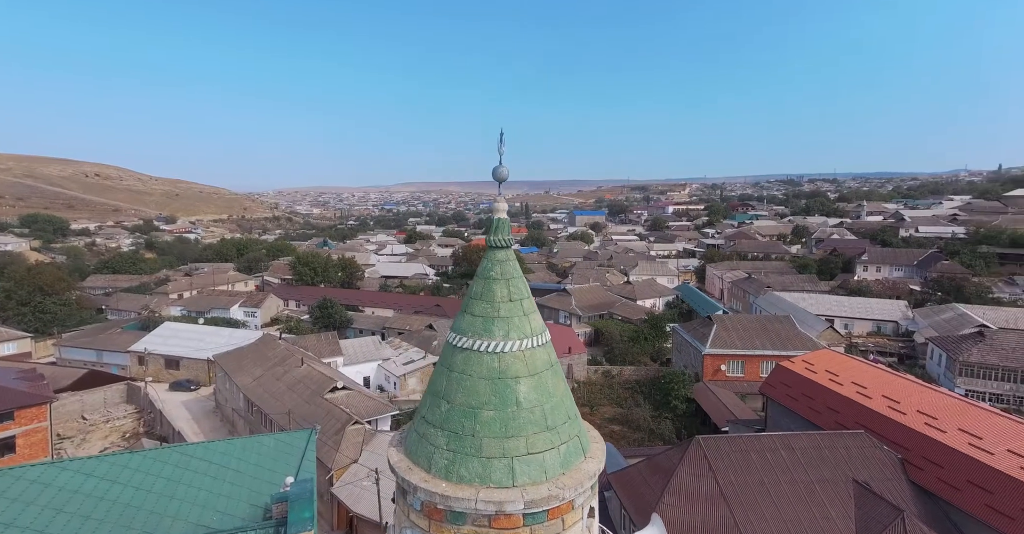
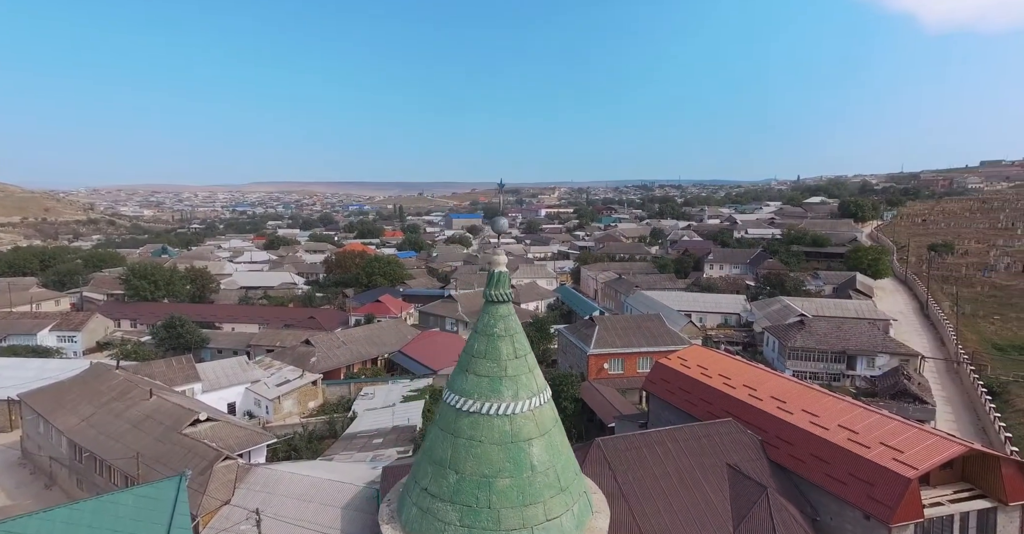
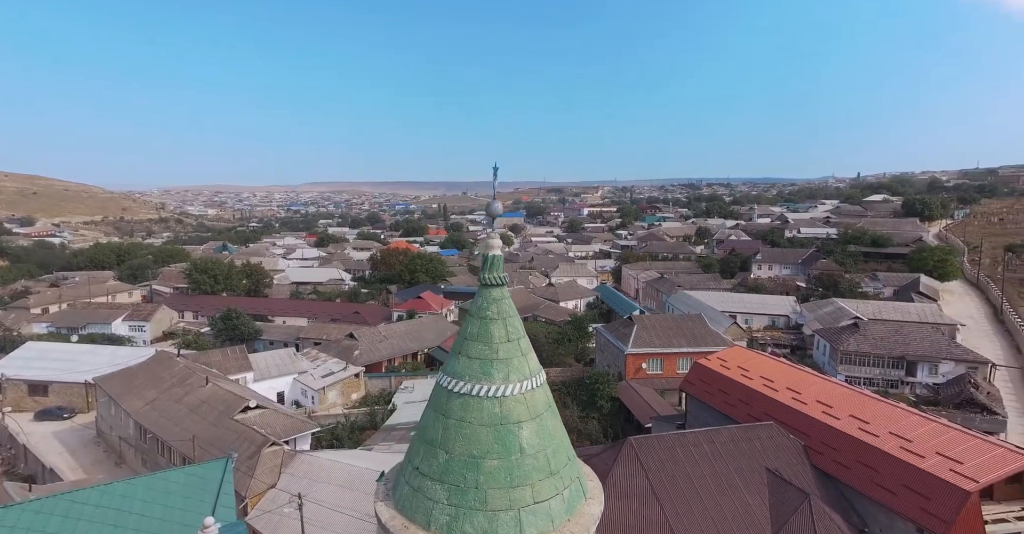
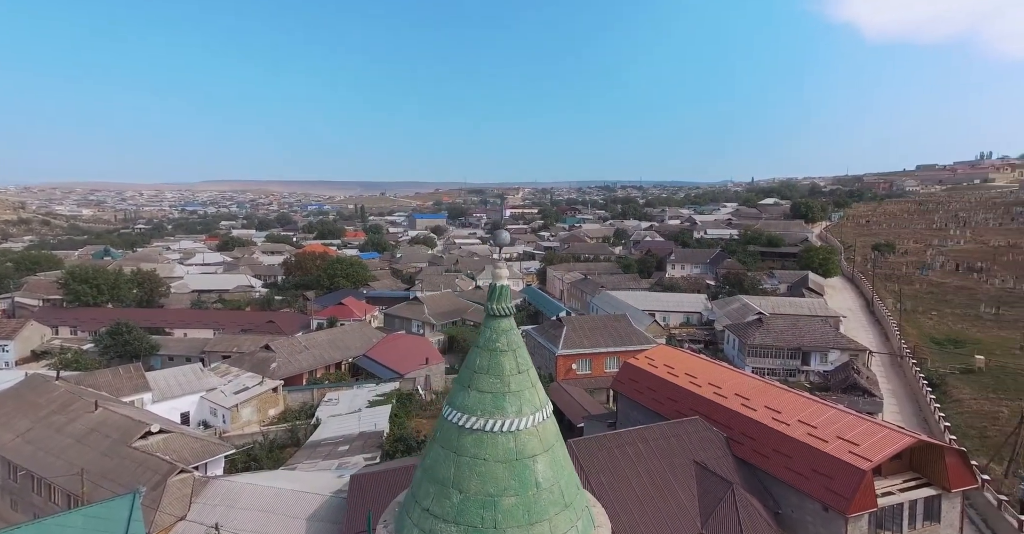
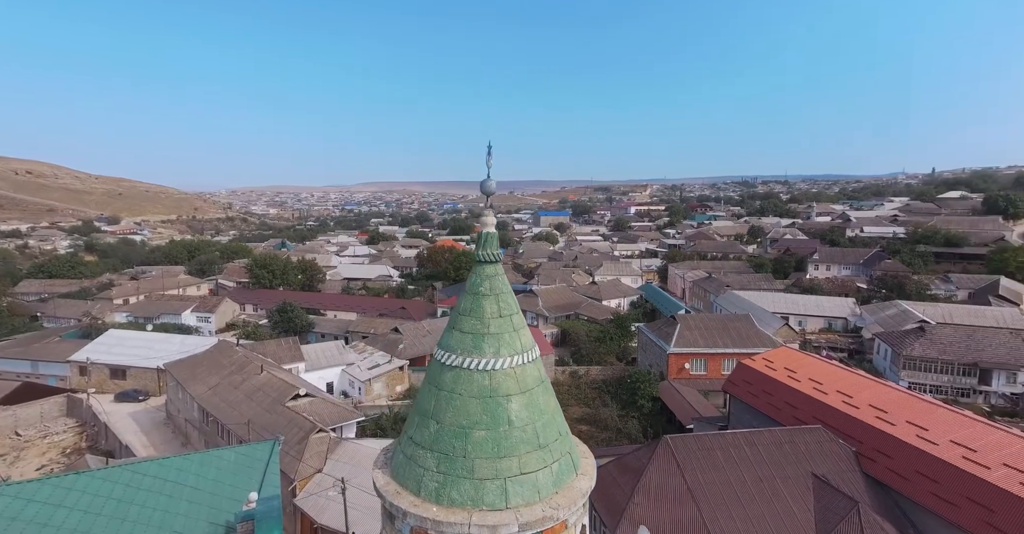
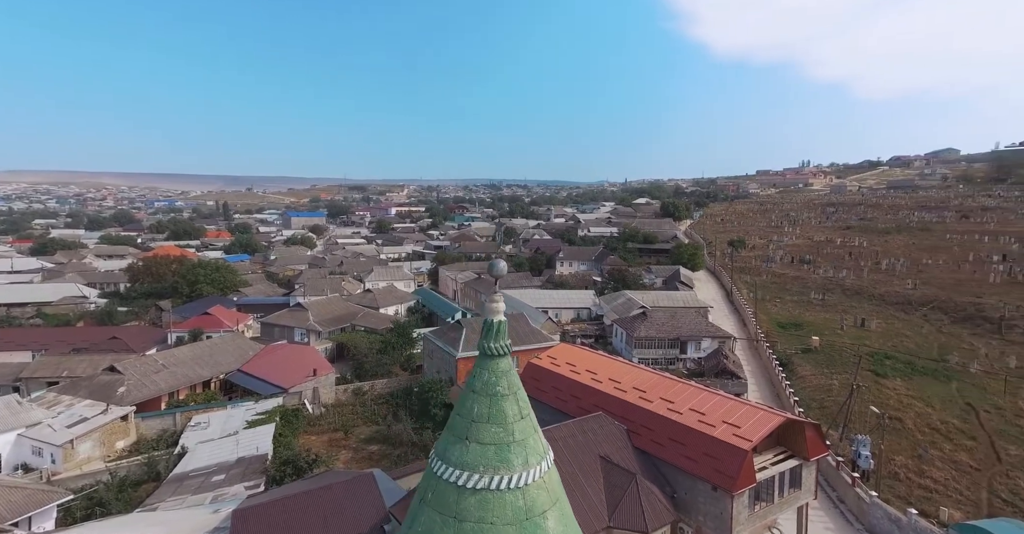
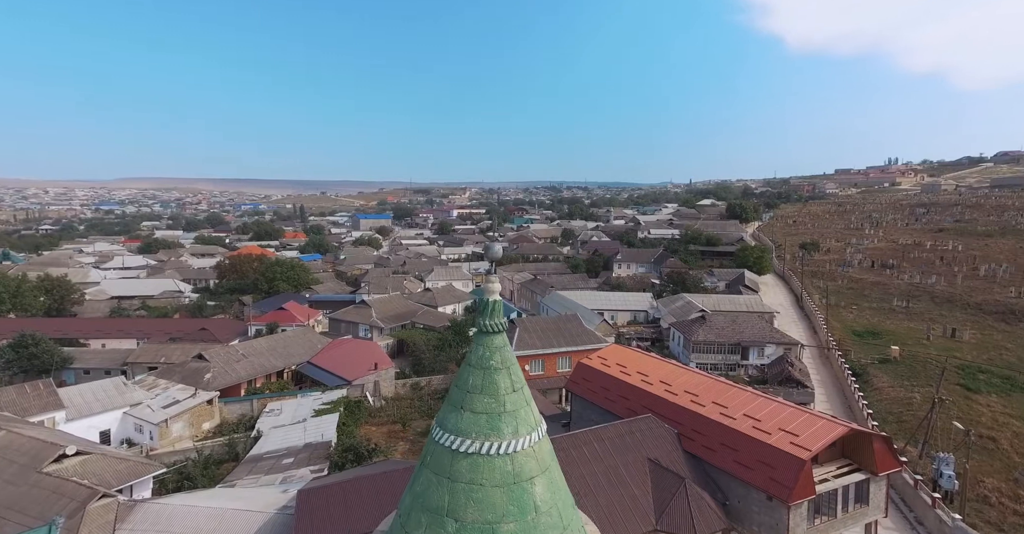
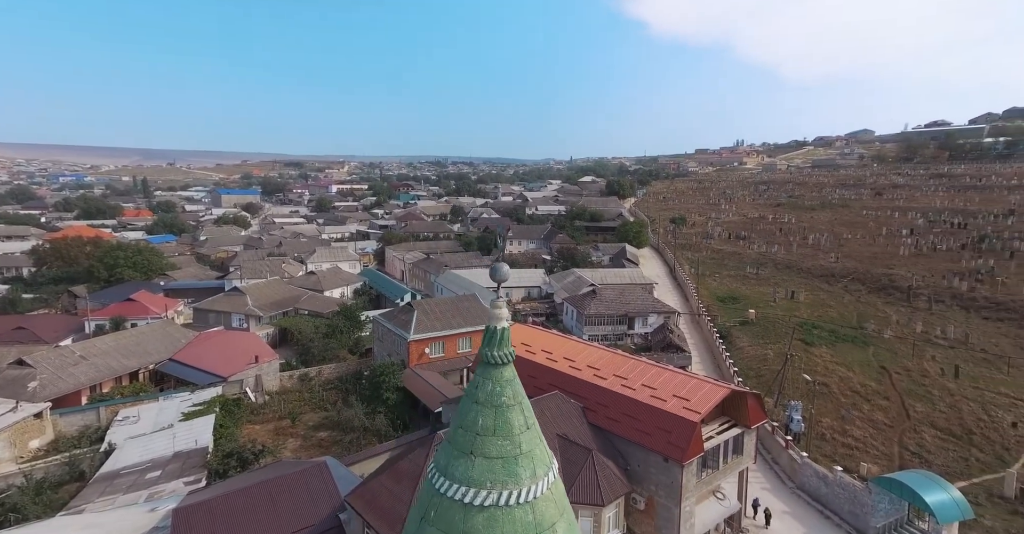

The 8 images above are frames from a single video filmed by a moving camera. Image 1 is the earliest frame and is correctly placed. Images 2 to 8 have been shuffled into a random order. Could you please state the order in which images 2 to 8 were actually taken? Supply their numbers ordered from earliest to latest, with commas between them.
5, 3, 2, 4, 7, 6, 8
